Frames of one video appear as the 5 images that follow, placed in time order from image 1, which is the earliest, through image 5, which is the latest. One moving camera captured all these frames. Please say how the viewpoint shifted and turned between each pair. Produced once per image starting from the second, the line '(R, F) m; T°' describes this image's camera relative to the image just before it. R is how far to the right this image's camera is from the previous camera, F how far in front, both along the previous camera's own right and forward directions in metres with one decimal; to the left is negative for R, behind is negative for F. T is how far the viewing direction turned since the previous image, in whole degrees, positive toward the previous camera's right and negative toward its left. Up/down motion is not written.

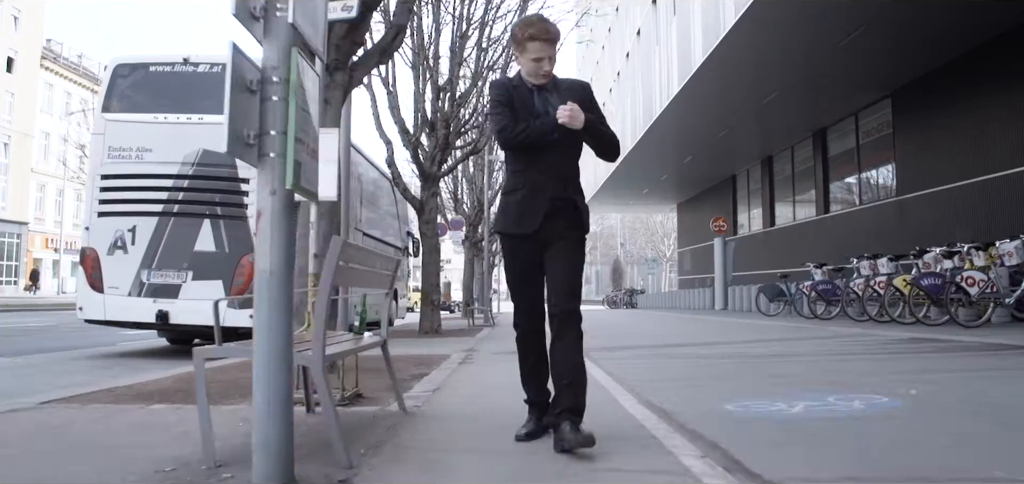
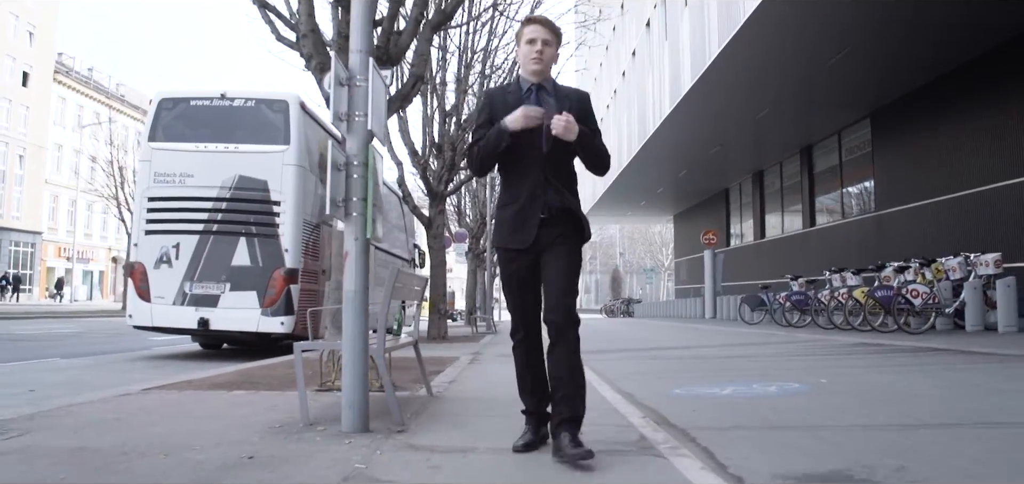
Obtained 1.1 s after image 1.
(0.0, -1.3) m; 0°
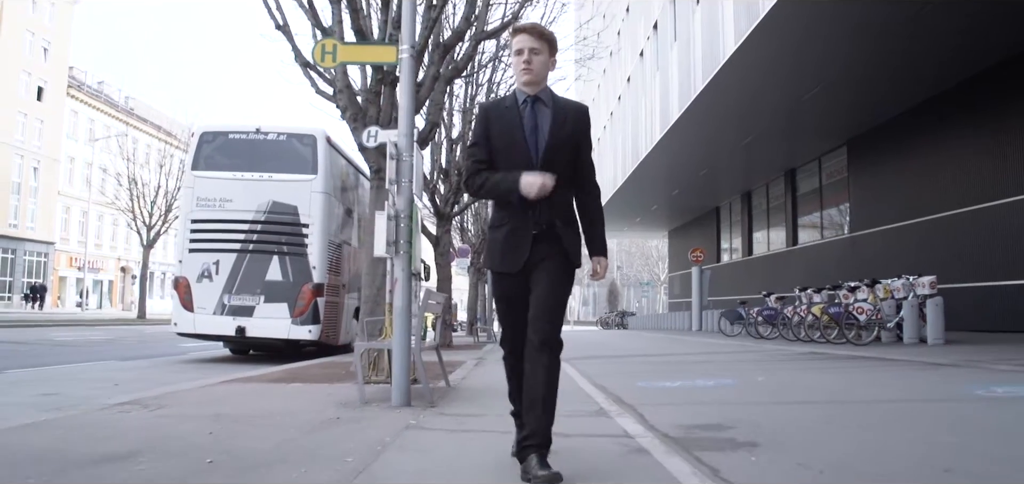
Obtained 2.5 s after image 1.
(0.0, -1.6) m; 0°
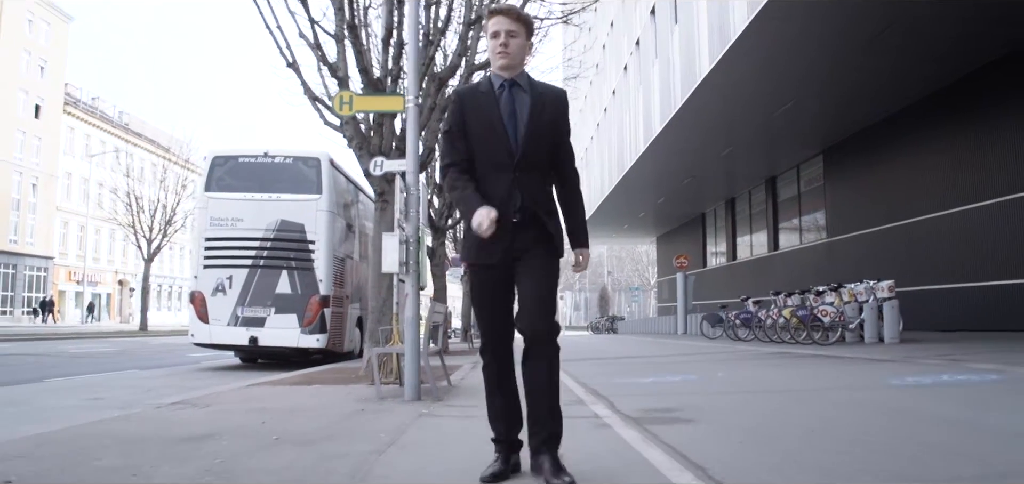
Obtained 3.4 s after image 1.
(0.0, -1.0) m; +1°
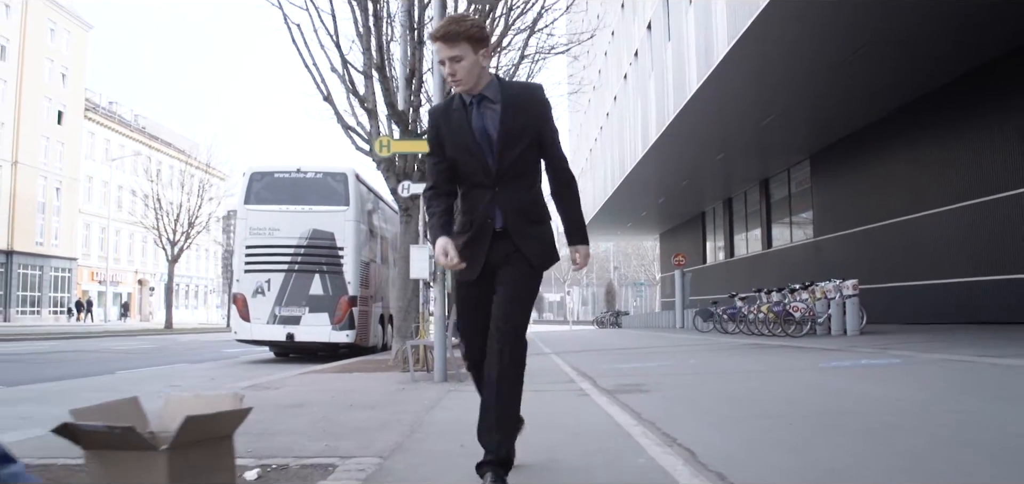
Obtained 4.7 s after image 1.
(0.0, -1.7) m; -1°
